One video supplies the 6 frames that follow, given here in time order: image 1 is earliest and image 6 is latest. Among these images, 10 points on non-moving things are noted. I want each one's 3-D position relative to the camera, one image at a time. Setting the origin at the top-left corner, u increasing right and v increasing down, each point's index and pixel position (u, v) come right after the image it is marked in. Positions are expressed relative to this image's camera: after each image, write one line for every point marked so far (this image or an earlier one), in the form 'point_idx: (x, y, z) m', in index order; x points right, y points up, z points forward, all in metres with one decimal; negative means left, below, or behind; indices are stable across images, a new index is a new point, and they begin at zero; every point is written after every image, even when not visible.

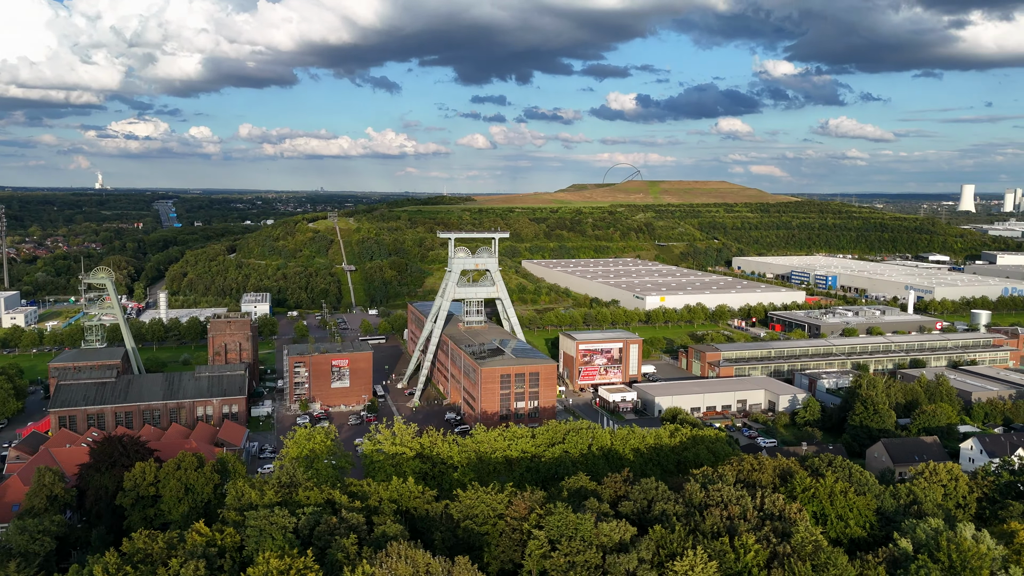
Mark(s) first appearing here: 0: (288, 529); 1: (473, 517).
0: (-4.8, -5.2, +15.7) m
1: (-1.0, -5.4, +17.3) m
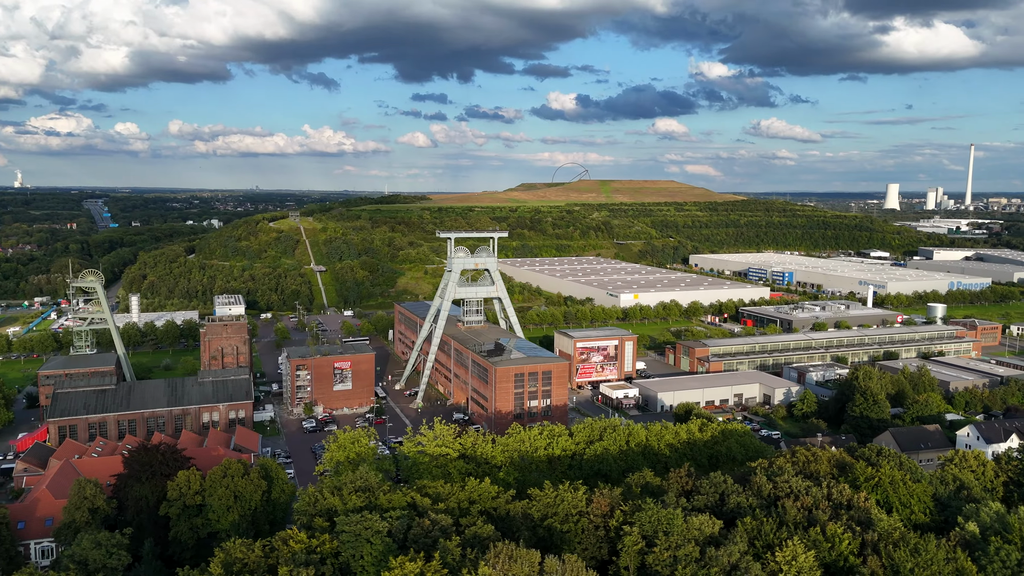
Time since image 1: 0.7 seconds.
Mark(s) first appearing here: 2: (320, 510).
0: (-2.8, -5.2, +15.5) m
1: (+0.9, -5.4, +17.3) m
2: (-4.5, -5.2, +17.2) m
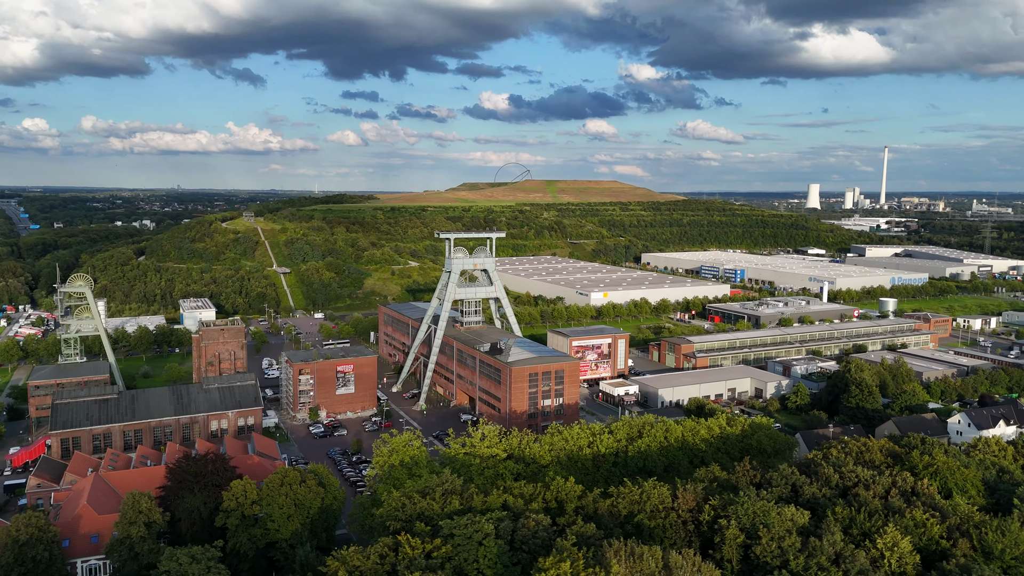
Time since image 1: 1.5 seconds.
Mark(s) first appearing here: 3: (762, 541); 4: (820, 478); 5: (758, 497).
0: (-0.4, -5.2, +15.4) m
1: (+3.1, -5.4, +17.6) m
2: (-2.3, -5.3, +17.0) m
3: (+5.4, -5.5, +15.7) m
4: (+8.1, -5.0, +19.3) m
5: (+5.9, -5.0, +17.7) m
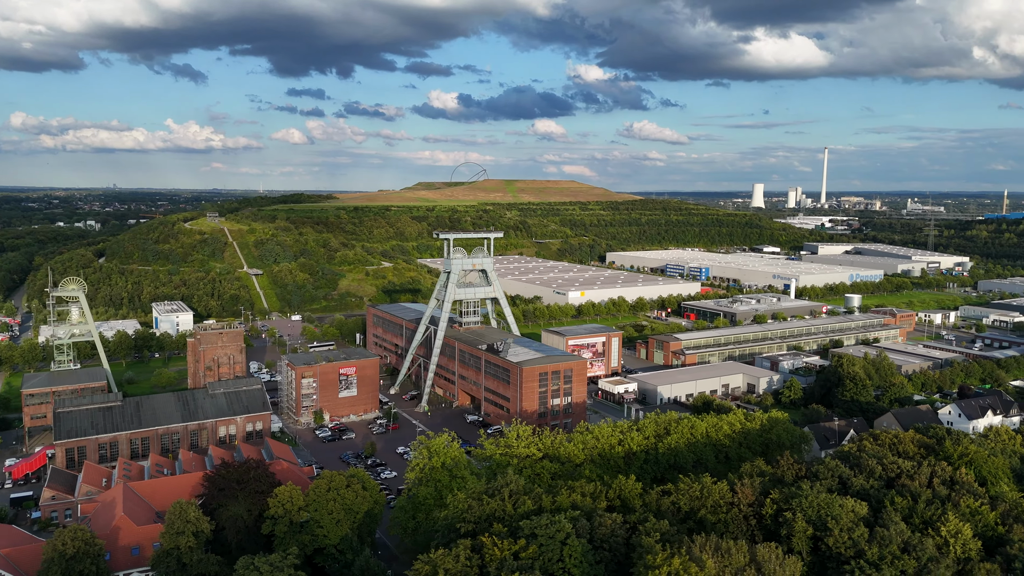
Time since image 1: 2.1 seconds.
0: (+1.3, -5.2, +15.4) m
1: (+4.7, -5.3, +17.9) m
2: (-0.7, -5.3, +16.9) m
3: (+7.1, -5.4, +16.2) m
4: (+9.6, -5.0, +19.9) m
5: (+7.5, -5.0, +18.2) m
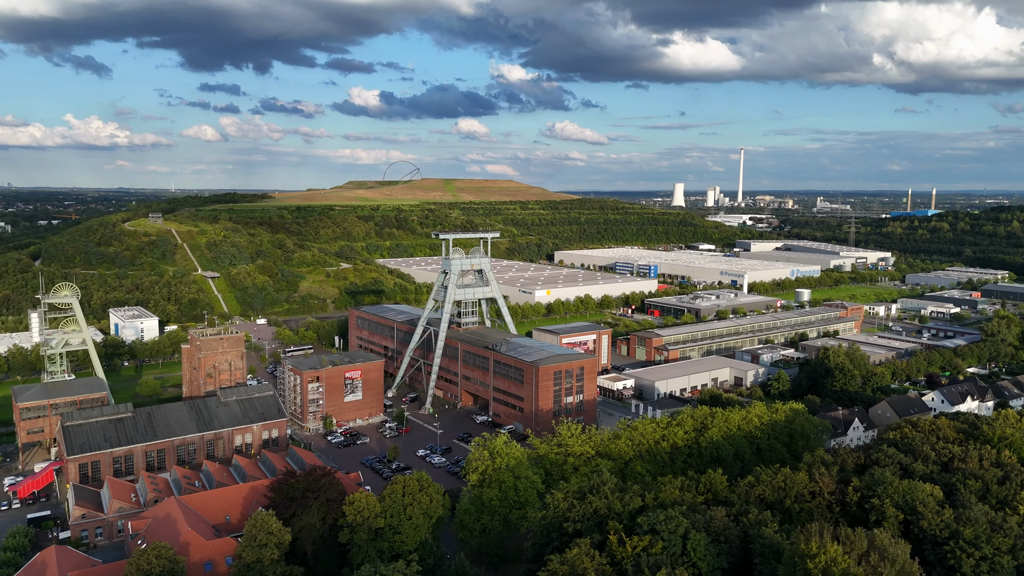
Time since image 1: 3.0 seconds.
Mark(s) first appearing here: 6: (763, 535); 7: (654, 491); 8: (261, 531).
0: (+3.9, -5.2, +15.8) m
1: (+7.0, -5.3, +18.5) m
2: (+1.8, -5.3, +17.0) m
3: (+9.6, -5.3, +17.1) m
4: (+11.7, -4.8, +21.0) m
5: (+9.8, -4.9, +19.1) m
6: (+5.3, -5.2, +15.6) m
7: (+3.4, -4.9, +17.8) m
8: (-6.3, -6.1, +18.2) m
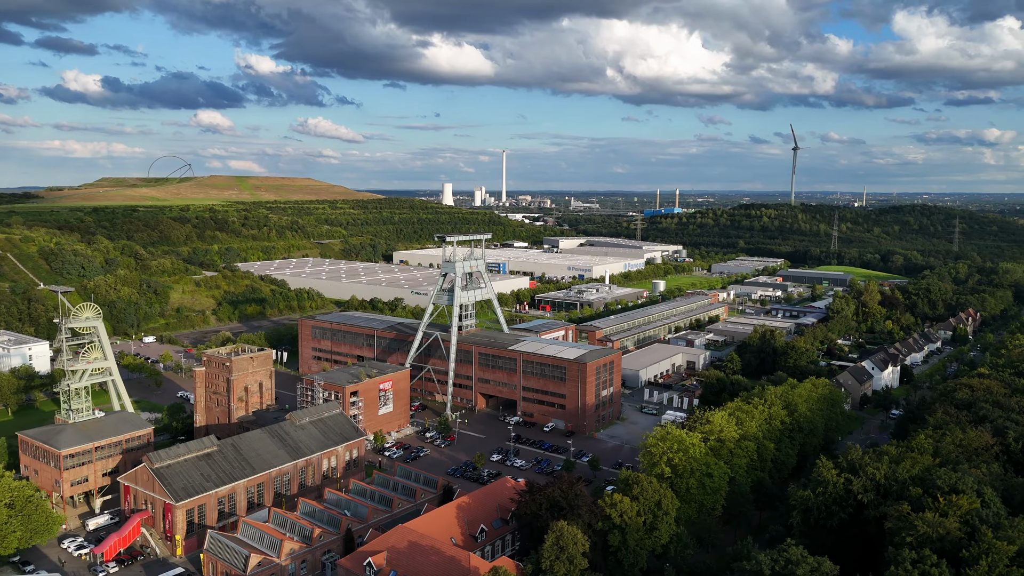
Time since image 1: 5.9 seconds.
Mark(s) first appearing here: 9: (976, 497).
0: (+11.8, -5.0, +18.6) m
1: (+13.9, -4.9, +22.2) m
2: (+9.4, -5.2, +19.2) m
3: (+16.8, -4.9, +21.6) m
4: (+17.6, -4.3, +25.9) m
5: (+16.4, -4.4, +23.5) m
6: (+13.2, -5.0, +18.9) m
7: (+10.7, -4.7, +20.4) m
8: (+1.4, -6.3, +17.9) m
9: (+11.3, -5.2, +17.9) m
